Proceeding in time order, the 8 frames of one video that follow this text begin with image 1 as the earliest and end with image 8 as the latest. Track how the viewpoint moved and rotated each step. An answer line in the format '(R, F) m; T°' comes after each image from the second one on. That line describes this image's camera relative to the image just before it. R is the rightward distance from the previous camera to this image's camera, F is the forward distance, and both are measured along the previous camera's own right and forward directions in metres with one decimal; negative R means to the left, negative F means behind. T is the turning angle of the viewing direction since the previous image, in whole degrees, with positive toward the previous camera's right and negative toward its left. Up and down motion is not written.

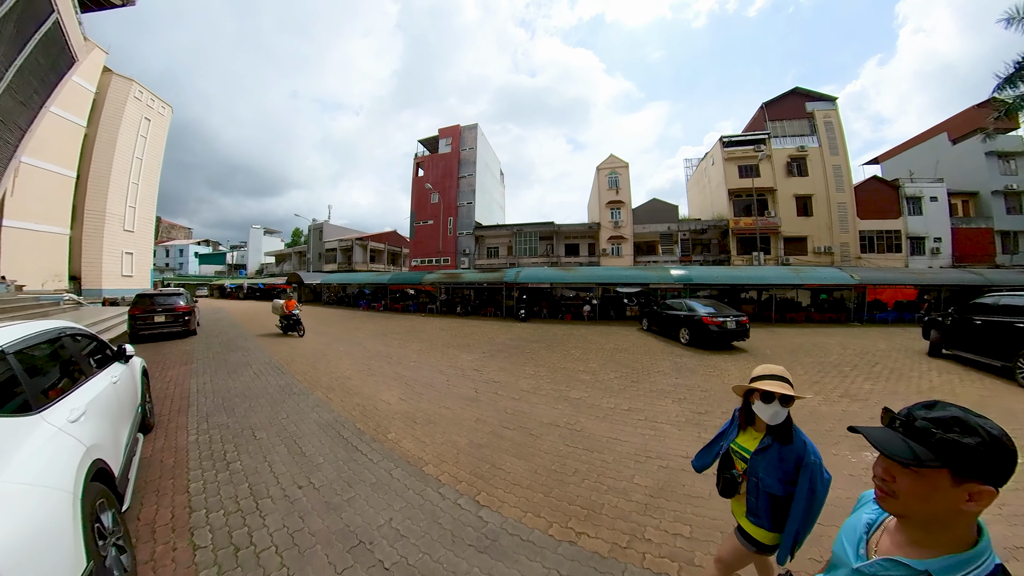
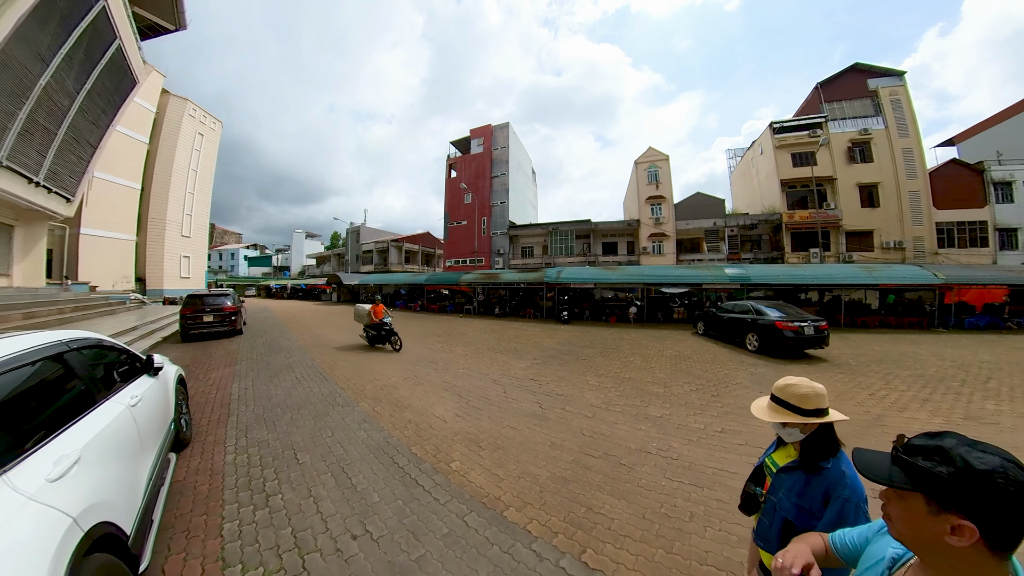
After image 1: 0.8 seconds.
(-0.6, +0.7) m; -5°
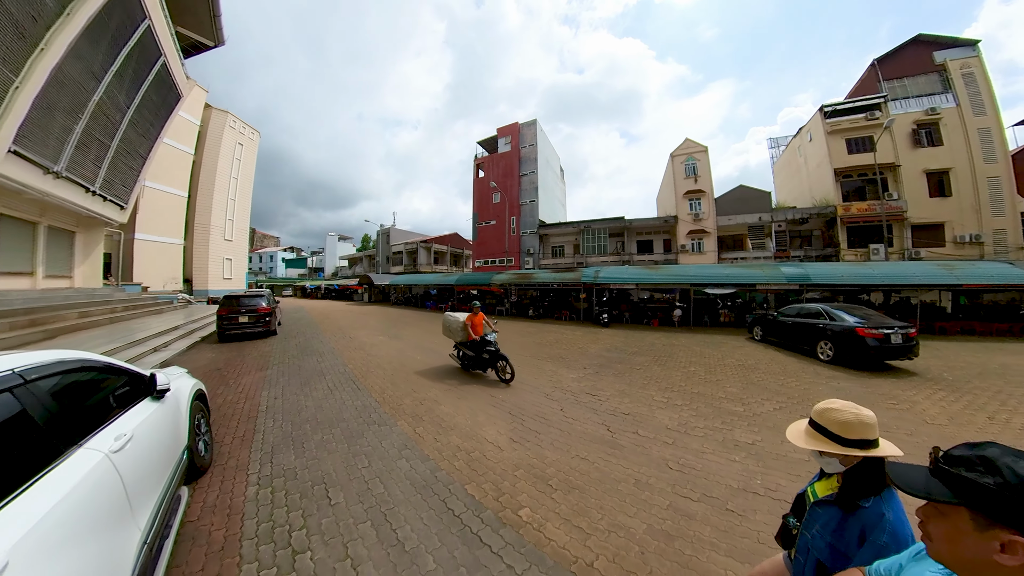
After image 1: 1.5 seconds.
(-0.4, +0.7) m; -4°
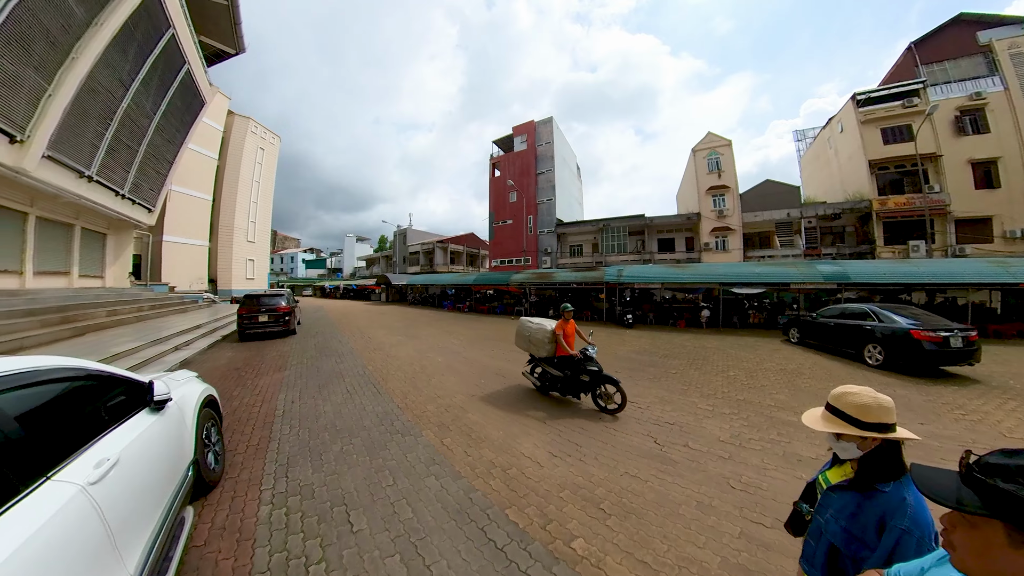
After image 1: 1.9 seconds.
(-0.2, +0.3) m; -2°
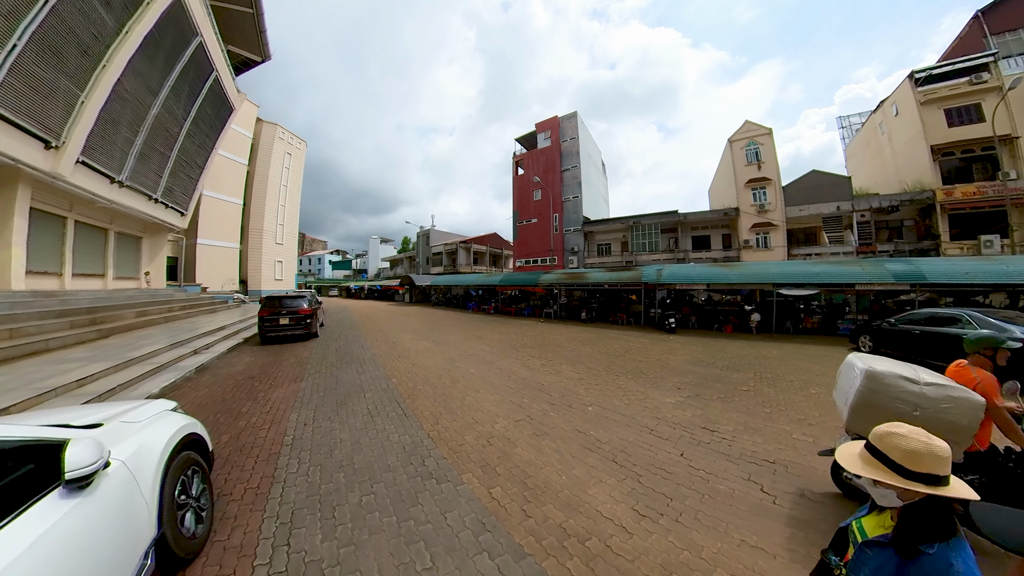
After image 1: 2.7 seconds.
(-0.3, +0.7) m; -4°
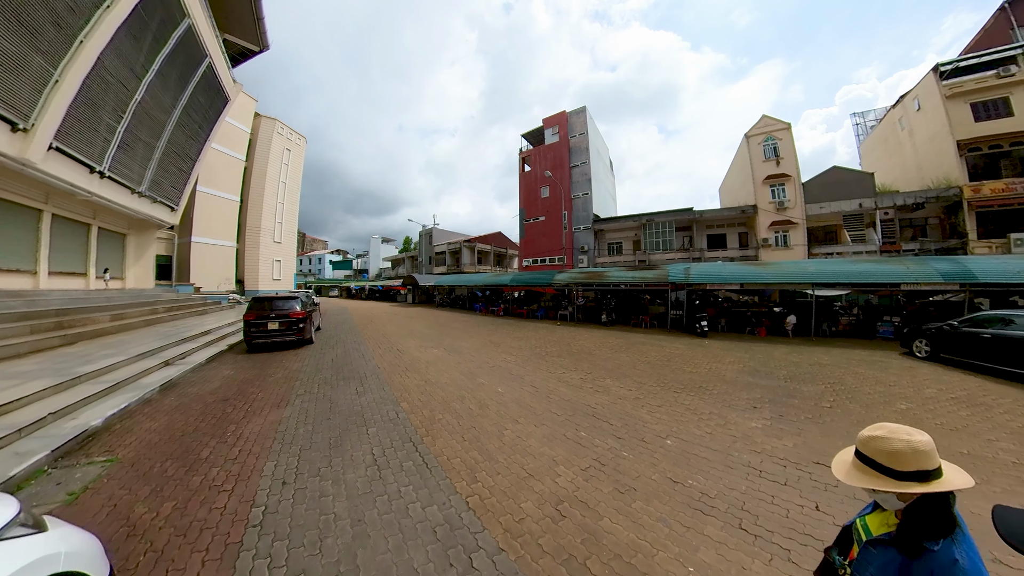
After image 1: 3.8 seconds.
(-0.5, +1.0) m; 0°
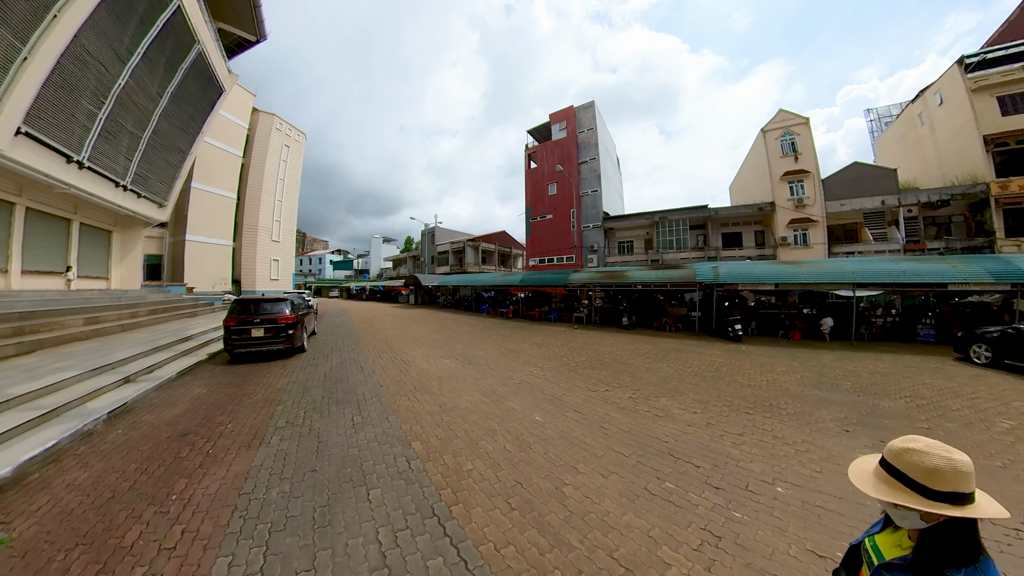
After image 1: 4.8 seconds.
(-0.4, +0.9) m; 0°
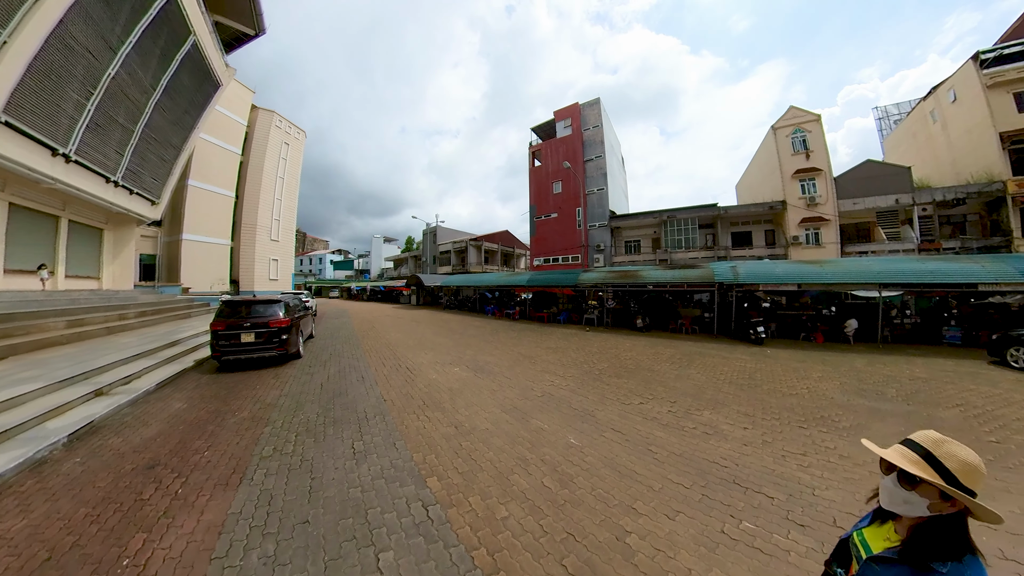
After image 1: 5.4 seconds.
(-0.3, +0.5) m; 0°
